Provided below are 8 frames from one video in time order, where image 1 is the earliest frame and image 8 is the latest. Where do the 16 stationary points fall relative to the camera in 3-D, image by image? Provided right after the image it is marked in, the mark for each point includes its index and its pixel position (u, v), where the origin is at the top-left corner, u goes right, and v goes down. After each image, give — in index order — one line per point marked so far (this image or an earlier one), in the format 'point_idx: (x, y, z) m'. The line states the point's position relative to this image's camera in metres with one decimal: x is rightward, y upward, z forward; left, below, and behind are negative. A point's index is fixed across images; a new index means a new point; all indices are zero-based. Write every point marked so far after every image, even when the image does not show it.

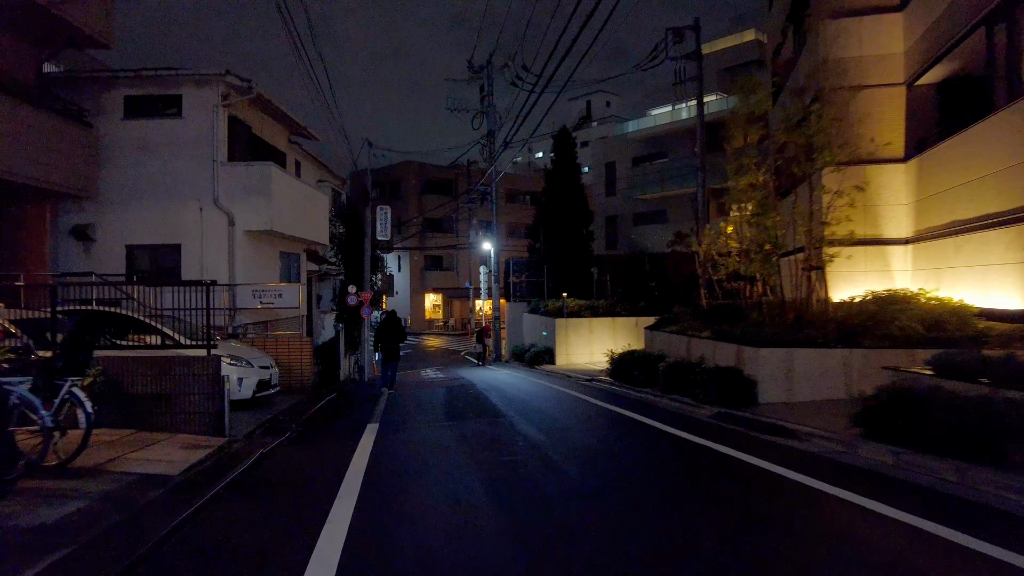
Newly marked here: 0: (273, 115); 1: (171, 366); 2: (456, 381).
0: (-7.2, +5.2, +18.3) m
1: (-4.5, -1.1, +8.2) m
2: (-1.7, -2.8, +18.5) m
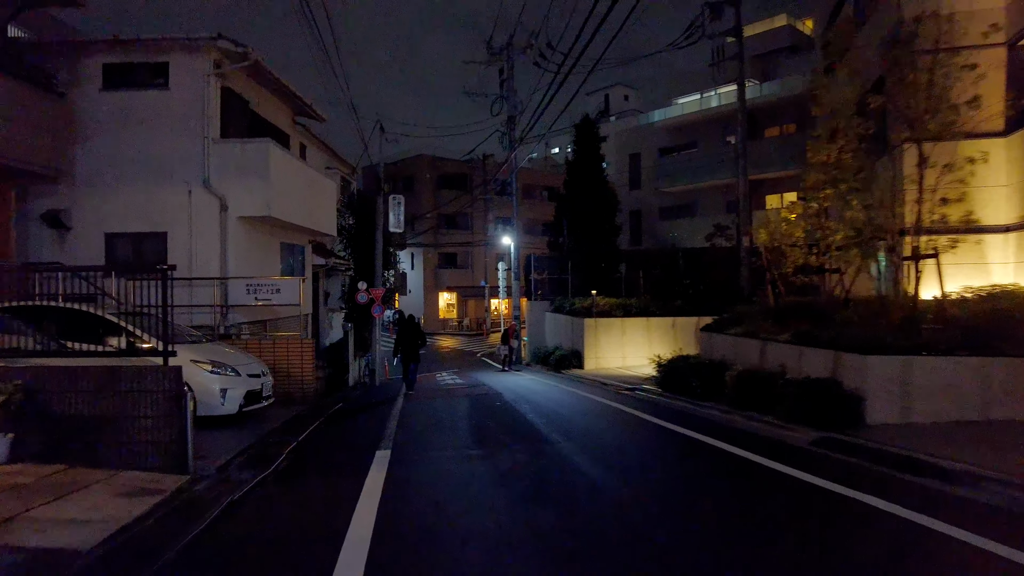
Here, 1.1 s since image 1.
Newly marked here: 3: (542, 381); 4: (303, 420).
0: (-6.4, +5.3, +16.4) m
1: (-4.0, -0.9, +6.2) m
2: (-0.9, -2.7, +16.5) m
3: (+0.8, -2.8, +17.6) m
4: (-3.8, -2.4, +11.2) m
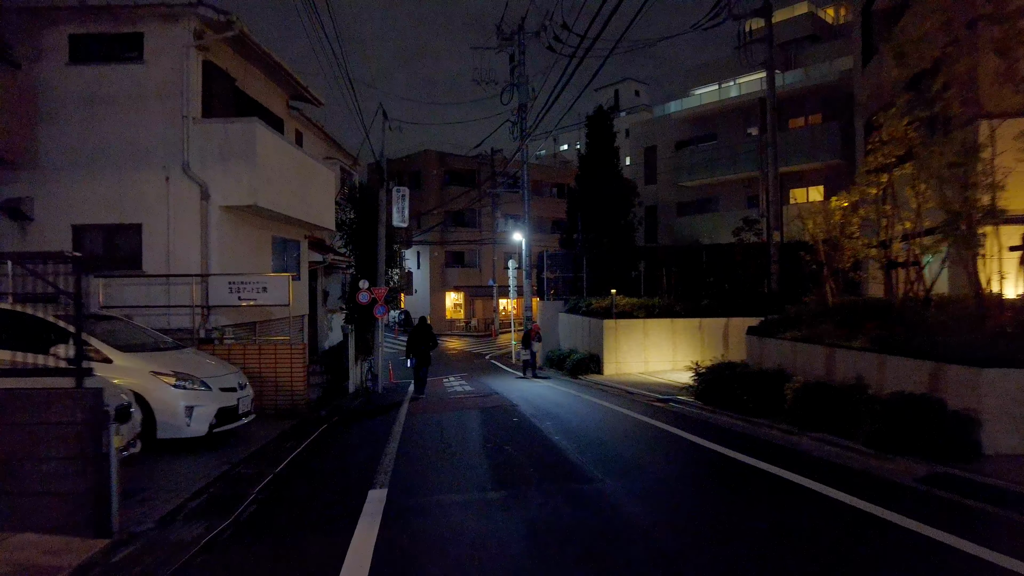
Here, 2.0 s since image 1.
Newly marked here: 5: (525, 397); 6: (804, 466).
0: (-6.1, +5.4, +14.8) m
1: (-3.7, -0.9, +4.6) m
2: (-0.6, -2.7, +14.9) m
3: (+1.2, -2.7, +16.0) m
4: (-3.5, -2.4, +9.6) m
5: (+0.3, -2.7, +15.1) m
6: (+3.5, -2.2, +7.4) m
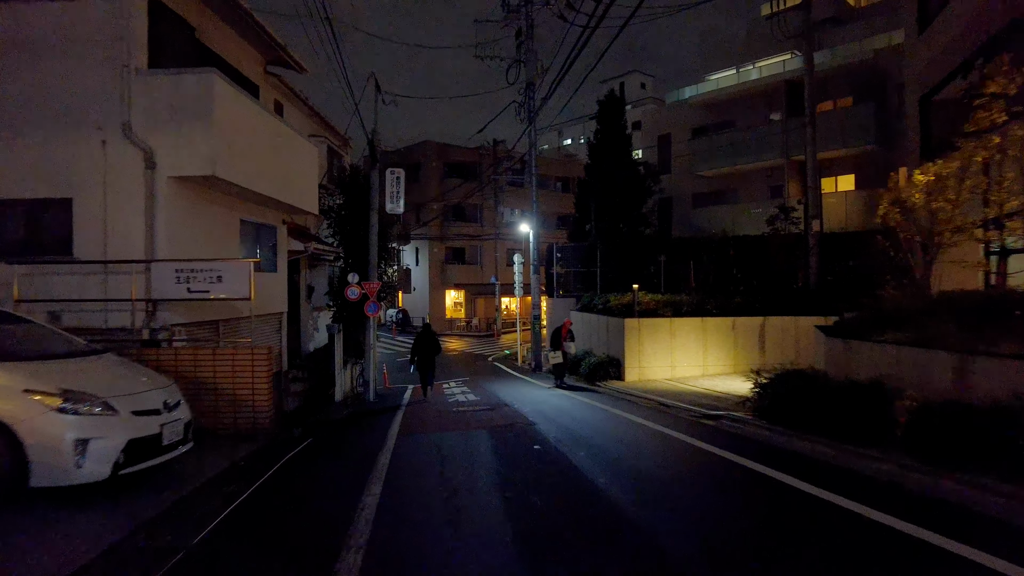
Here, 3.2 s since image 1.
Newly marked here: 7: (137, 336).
0: (-5.8, +5.5, +12.5) m
1: (-3.4, -0.7, +2.3) m
2: (-0.3, -2.5, +12.6) m
3: (+1.5, -2.6, +13.6) m
4: (-3.2, -2.2, +7.3) m
5: (+0.5, -2.5, +12.8) m
6: (+3.8, -2.0, +5.1) m
7: (-5.9, -0.7, +9.6) m
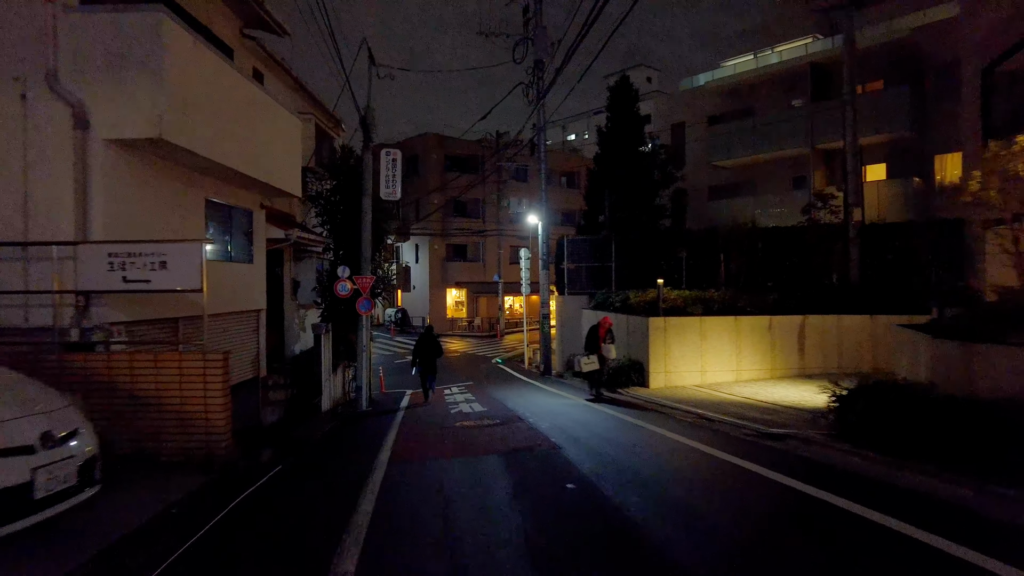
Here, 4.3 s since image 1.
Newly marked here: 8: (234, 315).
0: (-5.5, +5.7, +10.6) m
1: (-3.2, -0.6, +0.4) m
2: (0.0, -2.4, +10.6) m
3: (+1.7, -2.4, +11.7) m
4: (-3.0, -2.1, +5.4) m
5: (+0.8, -2.4, +10.8) m
6: (+4.0, -1.9, +3.1) m
7: (-5.6, -0.6, +7.7) m
8: (-5.5, -0.5, +11.9) m
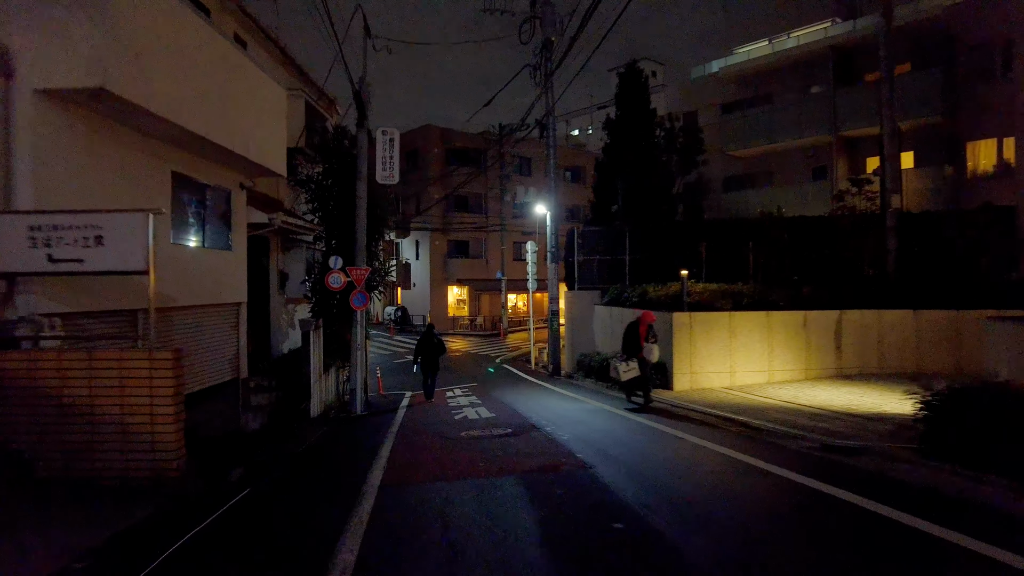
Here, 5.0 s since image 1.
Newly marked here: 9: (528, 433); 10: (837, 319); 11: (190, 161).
0: (-5.3, +5.8, +9.2) m
1: (-3.0, -0.4, -1.0) m
2: (+0.2, -2.2, +9.2) m
3: (+1.9, -2.3, +10.3) m
4: (-2.8, -1.9, +3.9) m
5: (+1.0, -2.2, +9.4) m
6: (+4.3, -1.7, +1.7) m
7: (-5.4, -0.4, +6.2) m
8: (-5.2, -0.3, +10.5) m
9: (+0.2, -2.2, +9.2) m
10: (+7.8, -0.8, +14.8) m
11: (-5.1, +2.0, +9.7) m
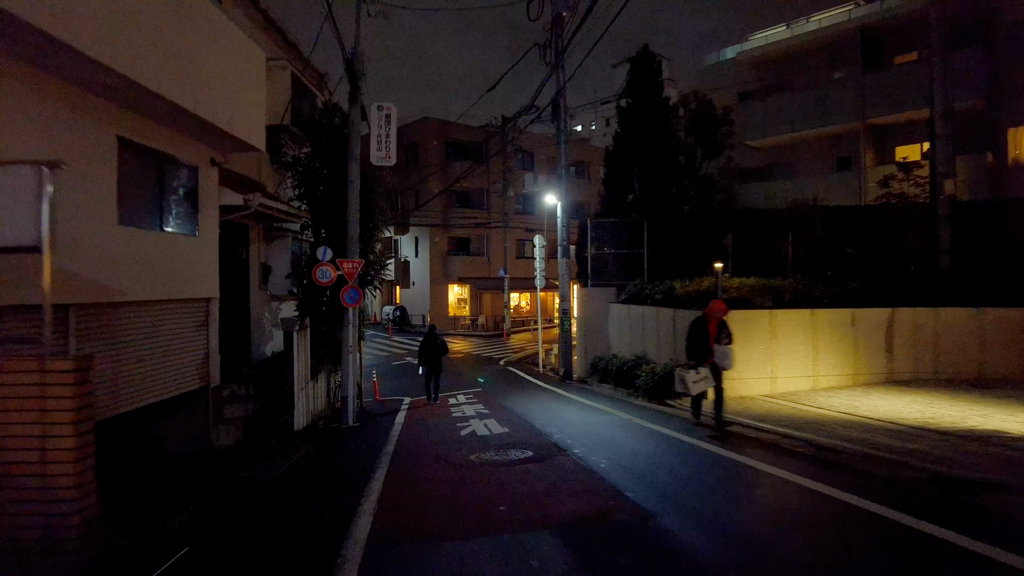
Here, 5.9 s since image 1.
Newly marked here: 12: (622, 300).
0: (-5.1, +6.0, +7.5) m
1: (-2.7, -0.3, -2.7) m
2: (+0.4, -2.1, +7.5) m
3: (+2.2, -2.1, +8.6) m
4: (-2.5, -1.8, +2.3) m
5: (+1.3, -2.1, +7.7) m
6: (+4.5, -1.6, 0.0) m
7: (-5.2, -0.3, +4.6) m
8: (-5.0, -0.2, +8.8) m
9: (+0.5, -2.1, +7.5) m
10: (+8.1, -0.6, +13.1) m
11: (-4.8, +2.1, +8.0) m
12: (+3.2, -0.3, +17.7) m
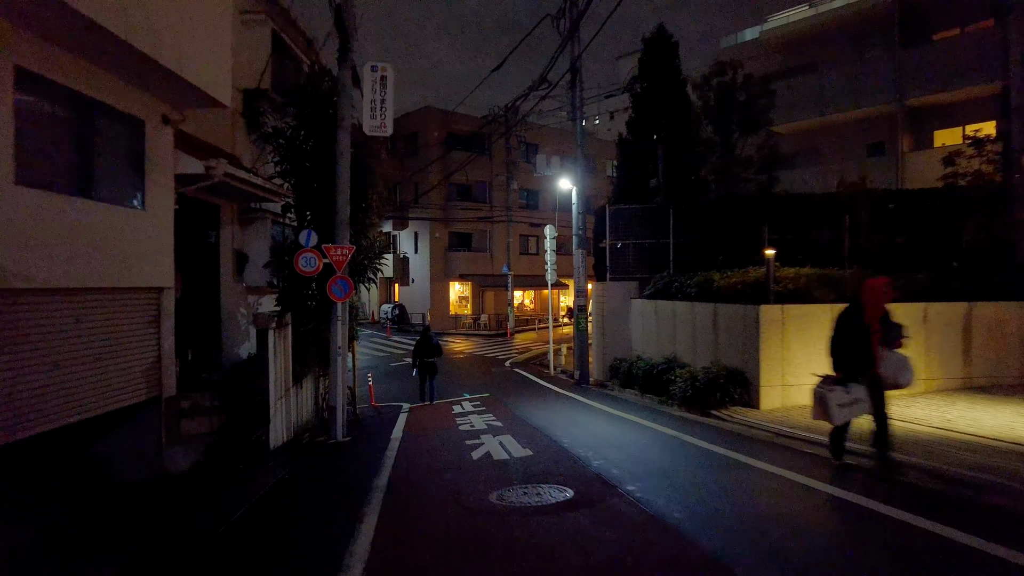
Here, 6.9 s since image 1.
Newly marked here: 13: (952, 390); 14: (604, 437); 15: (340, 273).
0: (-4.8, +6.1, +5.6) m
1: (-2.4, -0.1, -4.6) m
2: (+0.7, -1.9, +5.7) m
3: (+2.5, -2.0, +6.7) m
4: (-2.2, -1.6, +0.4) m
5: (+1.6, -2.0, +5.8) m
6: (+4.8, -1.4, -1.8) m
7: (-4.9, -0.2, +2.7) m
8: (-4.7, -0.1, +6.9) m
9: (+0.8, -1.9, +5.7) m
10: (+8.4, -0.5, +11.3) m
11: (-4.5, +2.3, +6.2) m
12: (+3.5, -0.2, +15.8) m
13: (+8.2, -1.9, +11.3) m
14: (+1.4, -2.1, +8.6) m
15: (-2.9, +0.3, +10.3) m
